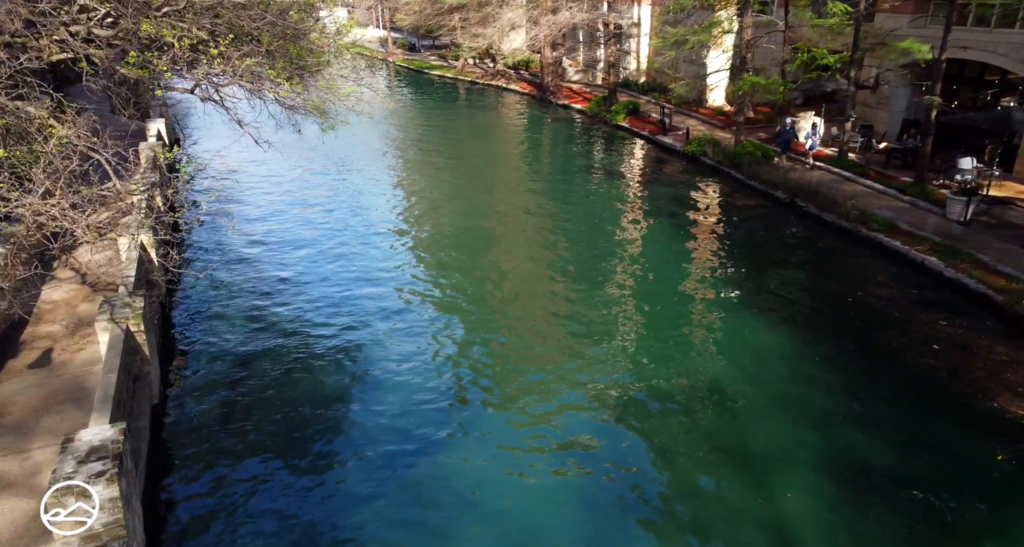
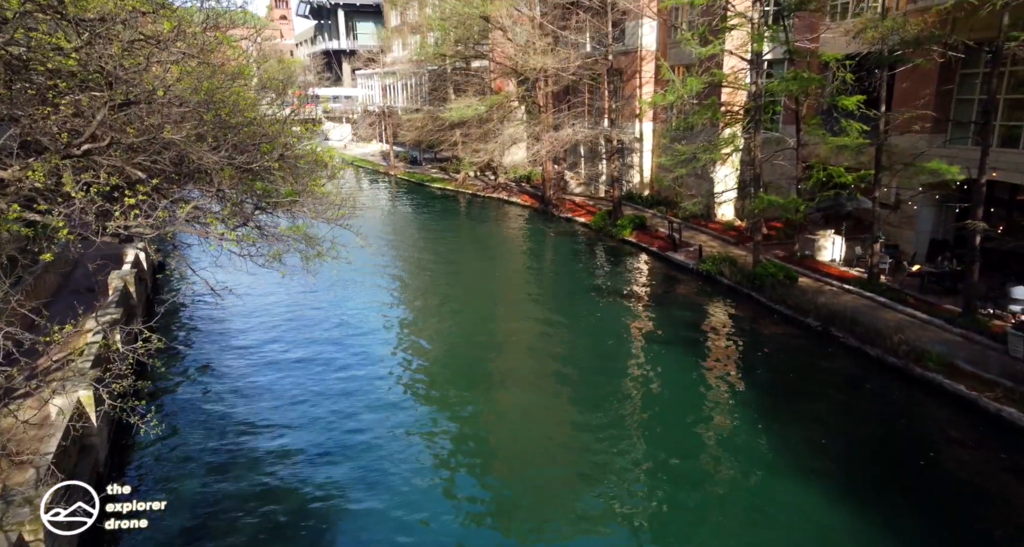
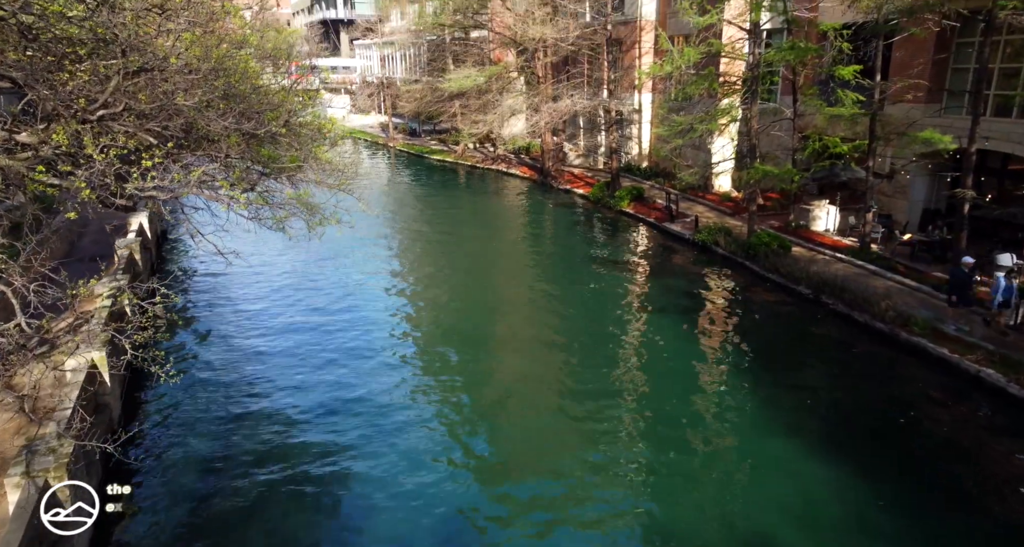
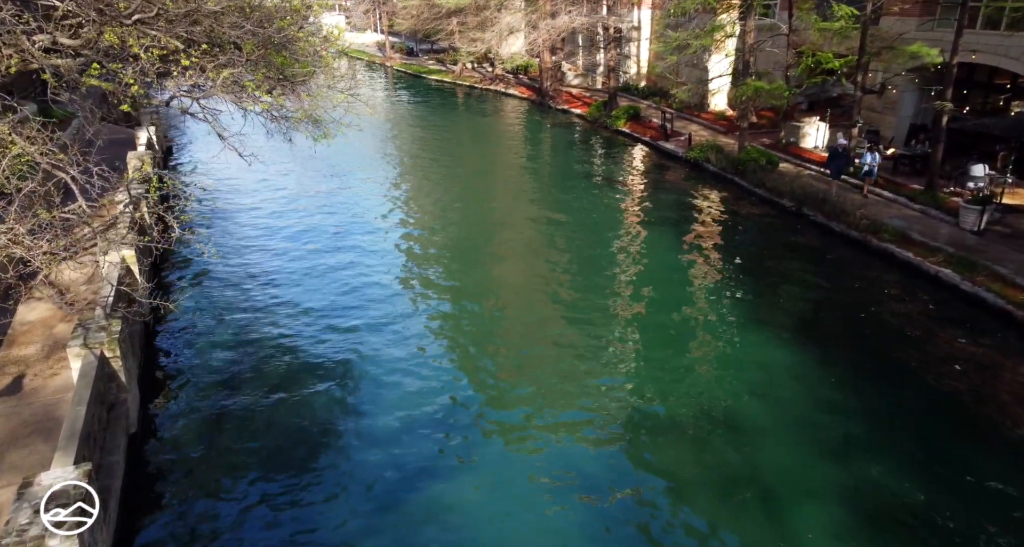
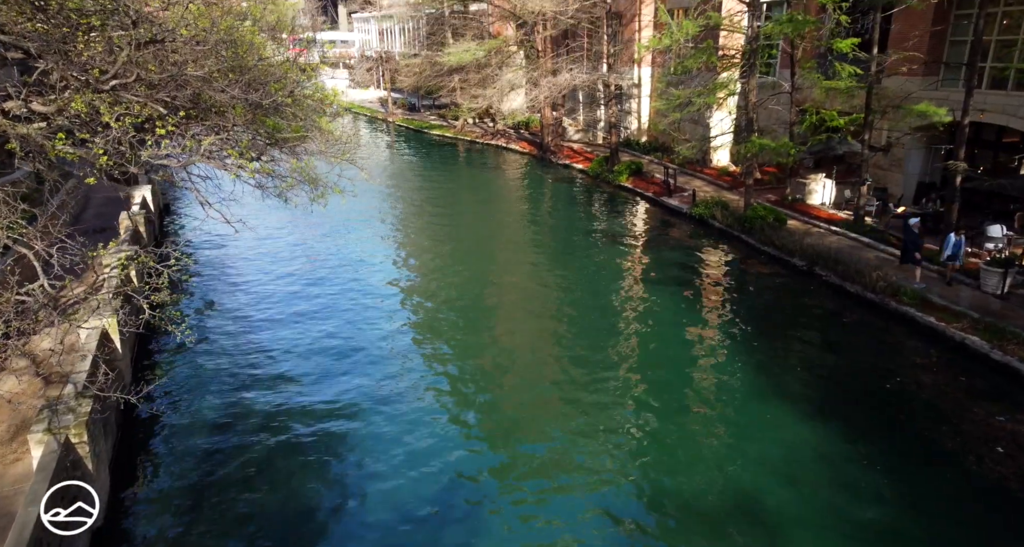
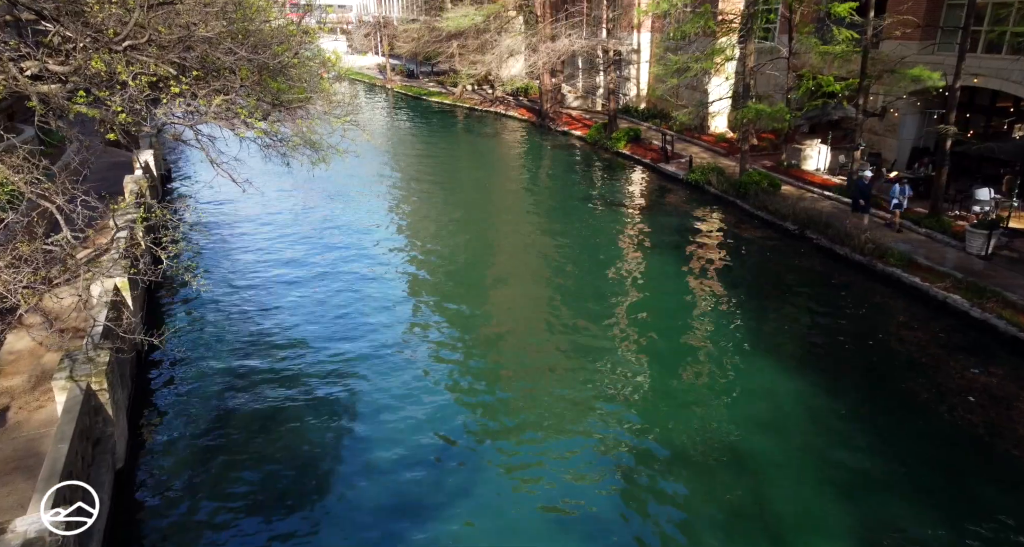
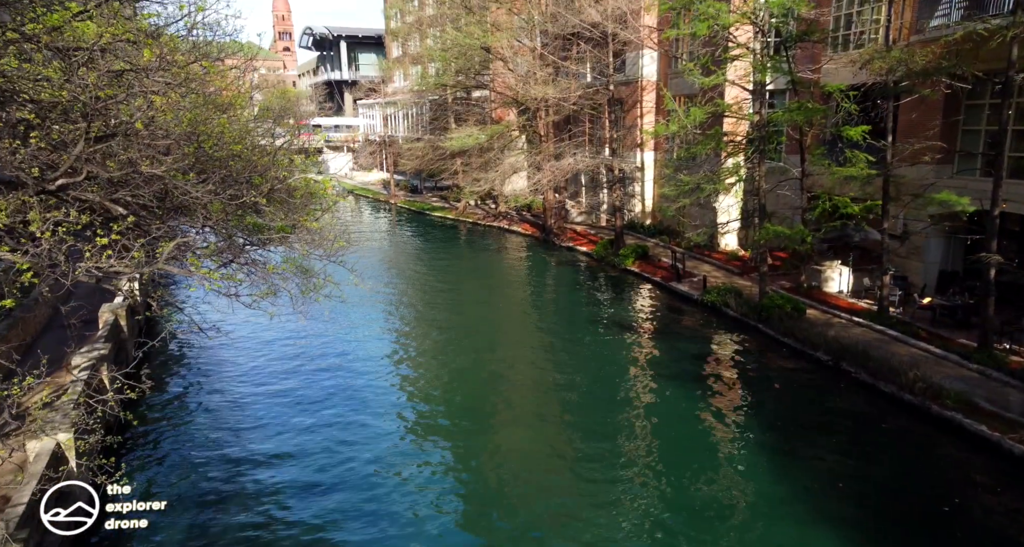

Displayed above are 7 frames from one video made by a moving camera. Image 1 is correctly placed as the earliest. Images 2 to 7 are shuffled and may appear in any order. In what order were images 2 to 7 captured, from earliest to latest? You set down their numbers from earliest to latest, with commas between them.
4, 6, 5, 3, 2, 7
